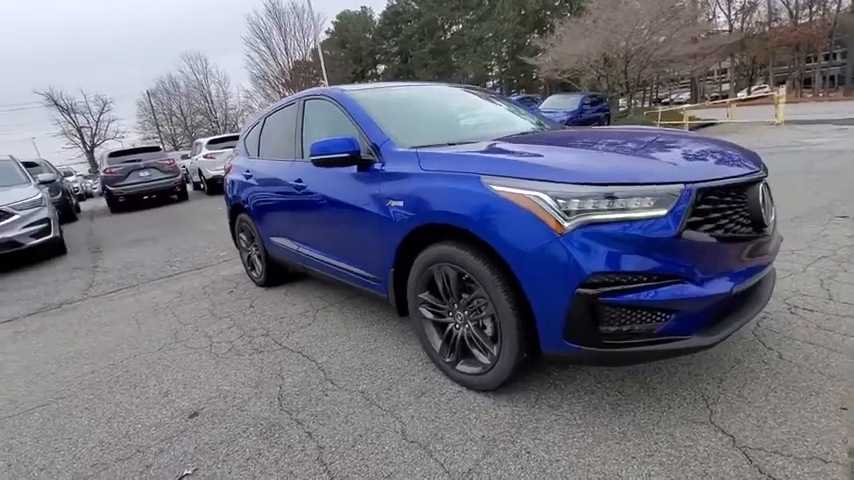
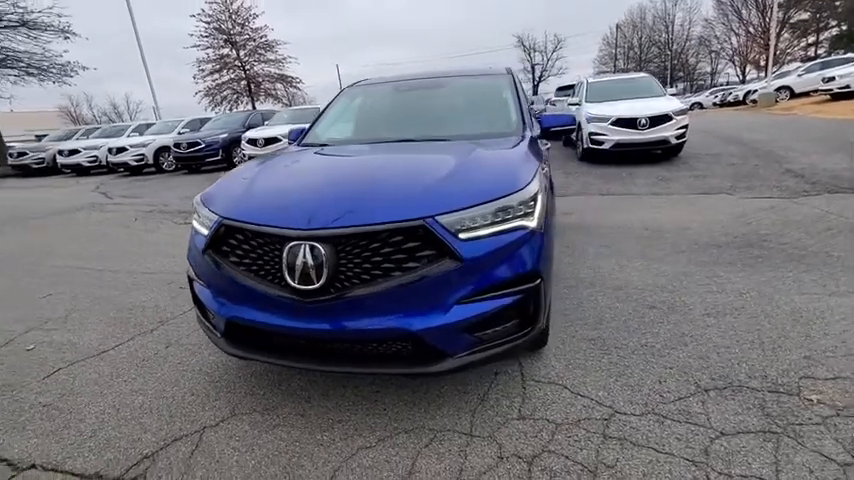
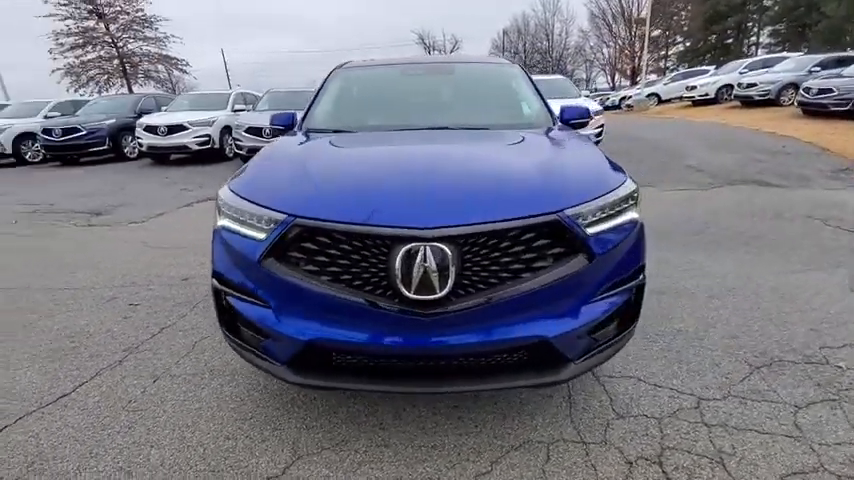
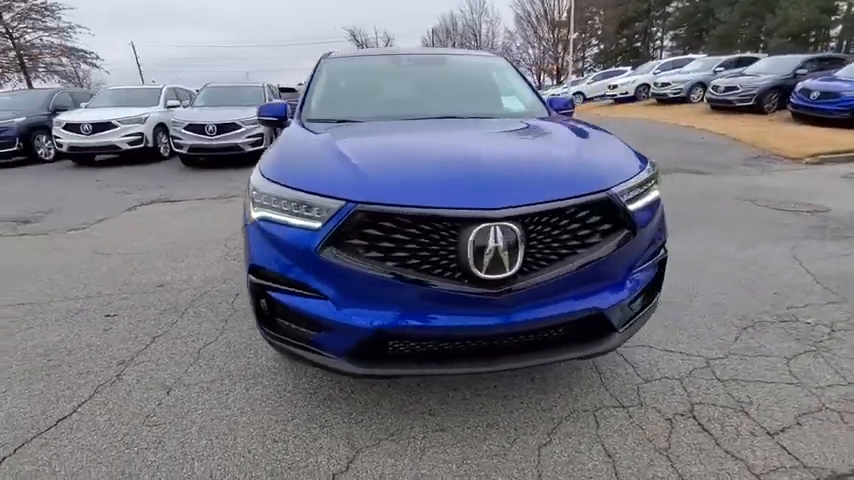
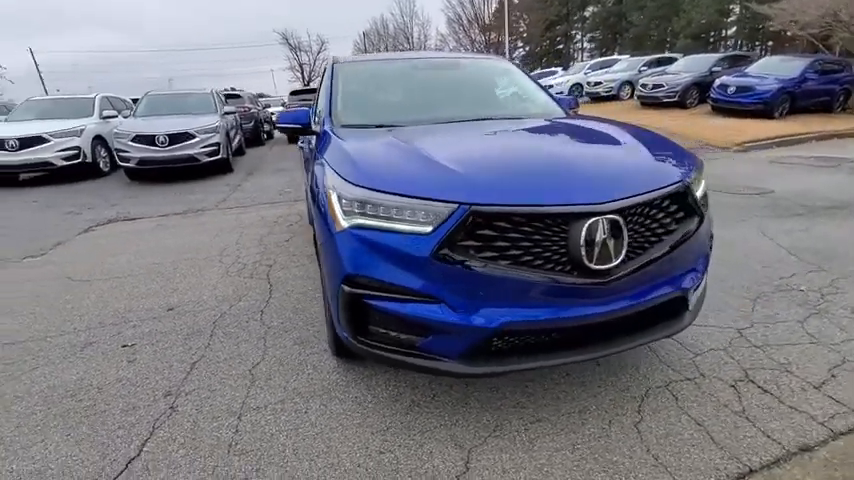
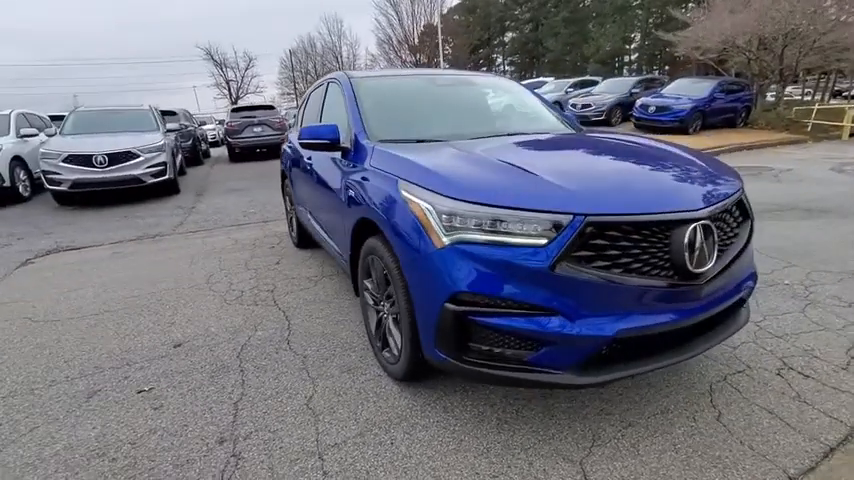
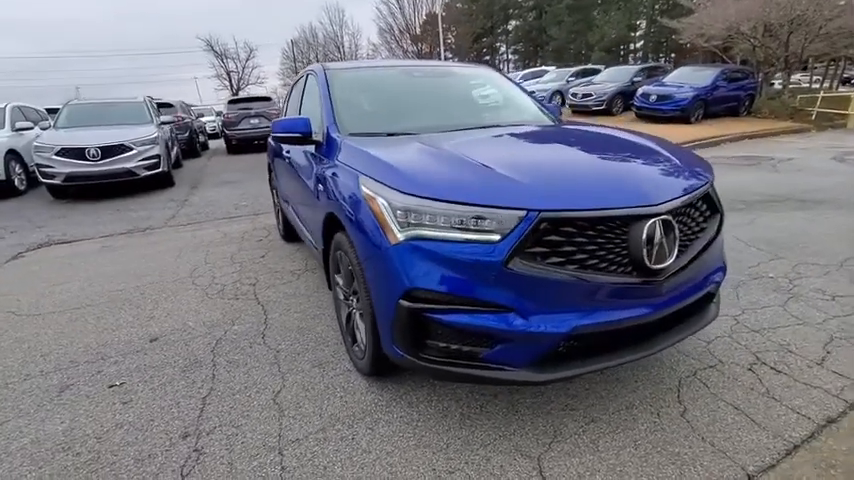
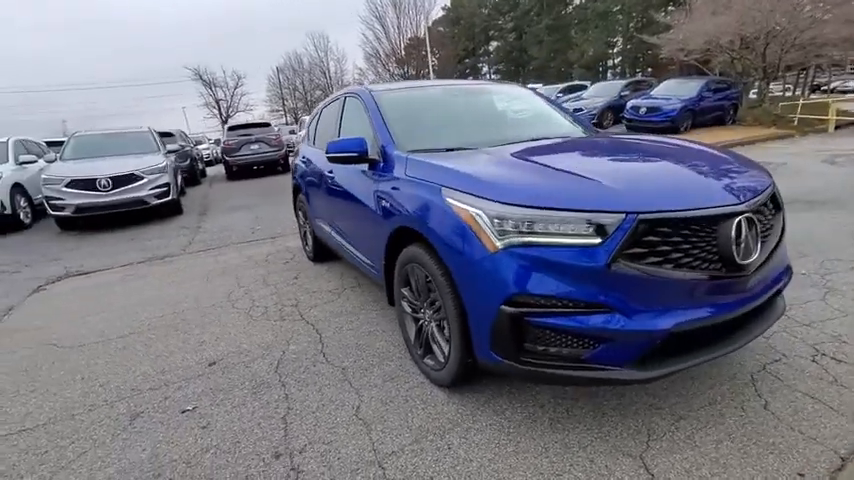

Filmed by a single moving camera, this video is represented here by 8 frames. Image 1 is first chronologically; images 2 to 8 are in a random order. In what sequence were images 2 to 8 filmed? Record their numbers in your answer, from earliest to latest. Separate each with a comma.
8, 6, 7, 5, 4, 3, 2
